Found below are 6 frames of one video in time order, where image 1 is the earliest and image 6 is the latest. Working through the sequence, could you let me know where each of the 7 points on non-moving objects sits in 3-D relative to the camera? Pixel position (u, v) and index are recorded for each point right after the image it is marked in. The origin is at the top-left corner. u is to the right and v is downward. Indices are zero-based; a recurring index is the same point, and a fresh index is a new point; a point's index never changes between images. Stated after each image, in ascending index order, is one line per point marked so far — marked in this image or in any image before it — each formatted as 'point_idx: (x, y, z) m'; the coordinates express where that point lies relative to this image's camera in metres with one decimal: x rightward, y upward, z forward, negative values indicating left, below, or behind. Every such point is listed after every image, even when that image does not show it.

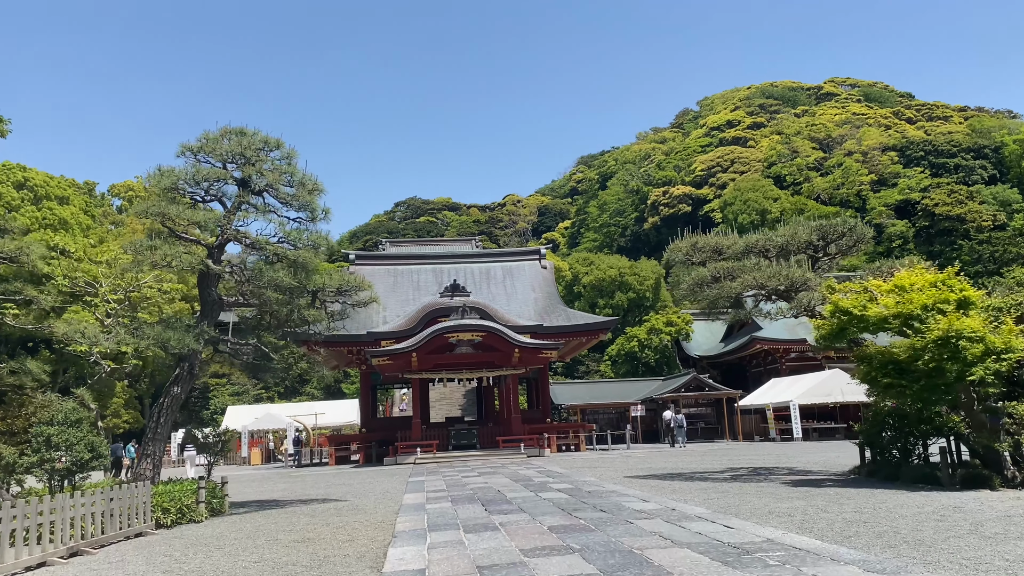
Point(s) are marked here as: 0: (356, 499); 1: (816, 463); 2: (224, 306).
0: (-1.7, -2.3, +9.0) m
1: (+4.2, -2.4, +11.1) m
2: (-3.0, -0.2, +8.6) m
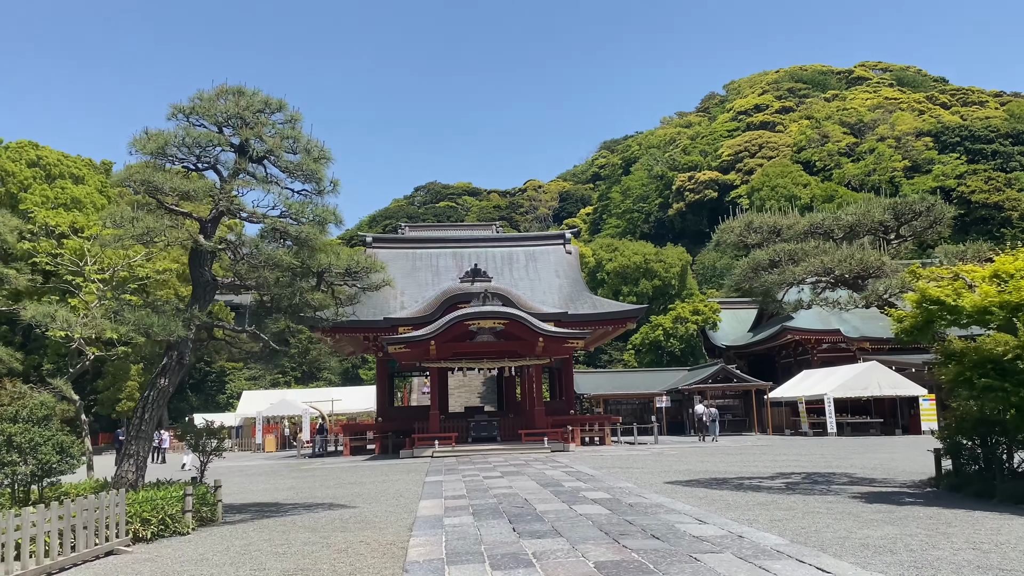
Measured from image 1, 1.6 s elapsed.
0: (-1.5, -2.1, +8.0) m
1: (+4.5, -2.2, +10.0) m
2: (-2.8, 0.0, +7.6) m
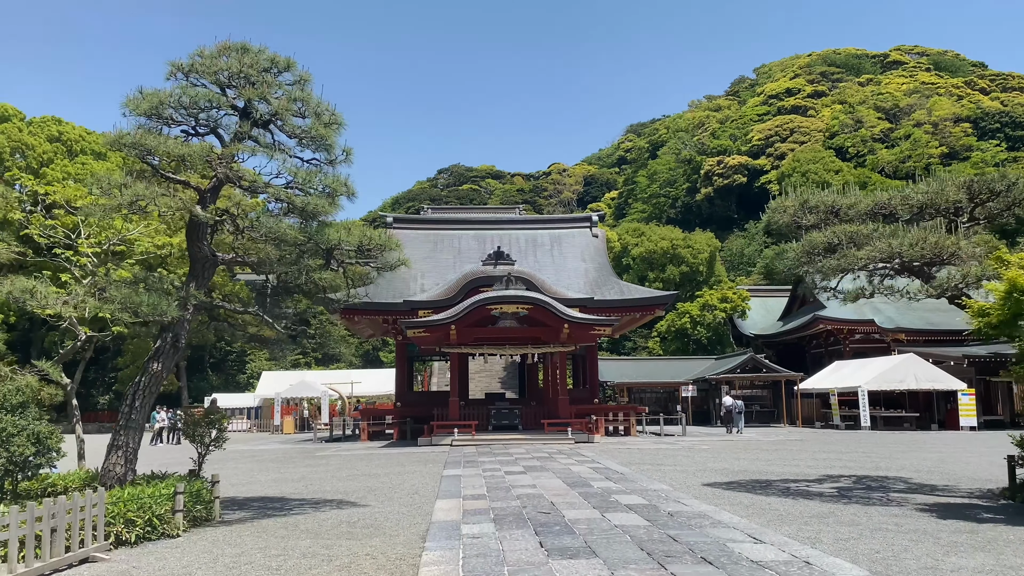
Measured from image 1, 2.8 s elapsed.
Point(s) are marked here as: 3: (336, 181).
0: (-1.2, -2.0, +7.4) m
1: (+4.8, -2.1, +9.1) m
2: (-2.5, +0.2, +7.0) m
3: (-1.5, +0.9, +7.0) m
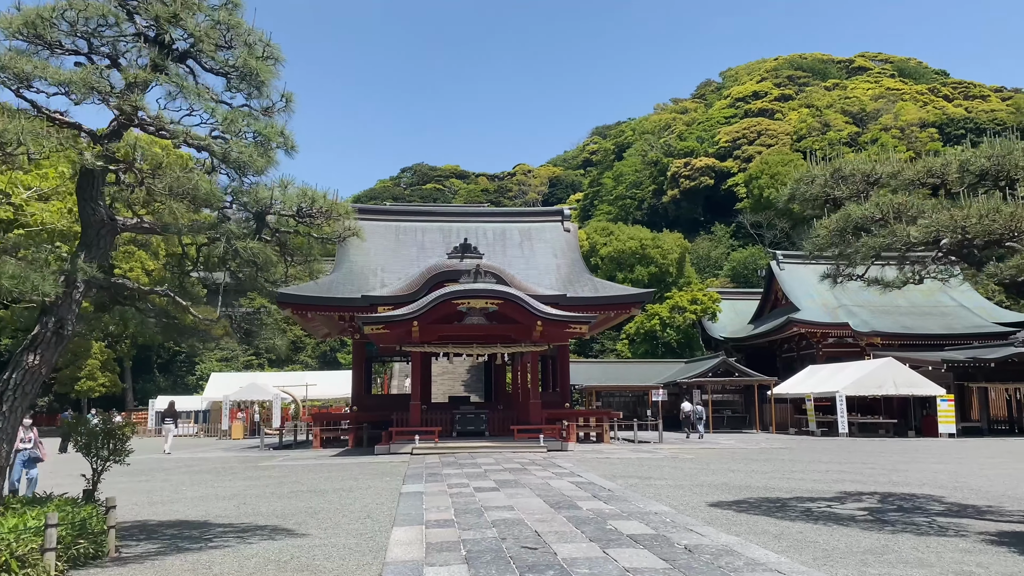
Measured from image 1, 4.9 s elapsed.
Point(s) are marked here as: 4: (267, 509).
0: (-1.4, -1.8, +5.9) m
1: (+4.5, -2.0, +8.0) m
2: (-2.7, +0.4, +5.5) m
3: (-1.6, +1.1, +5.6) m
4: (-2.3, -2.0, +7.5) m
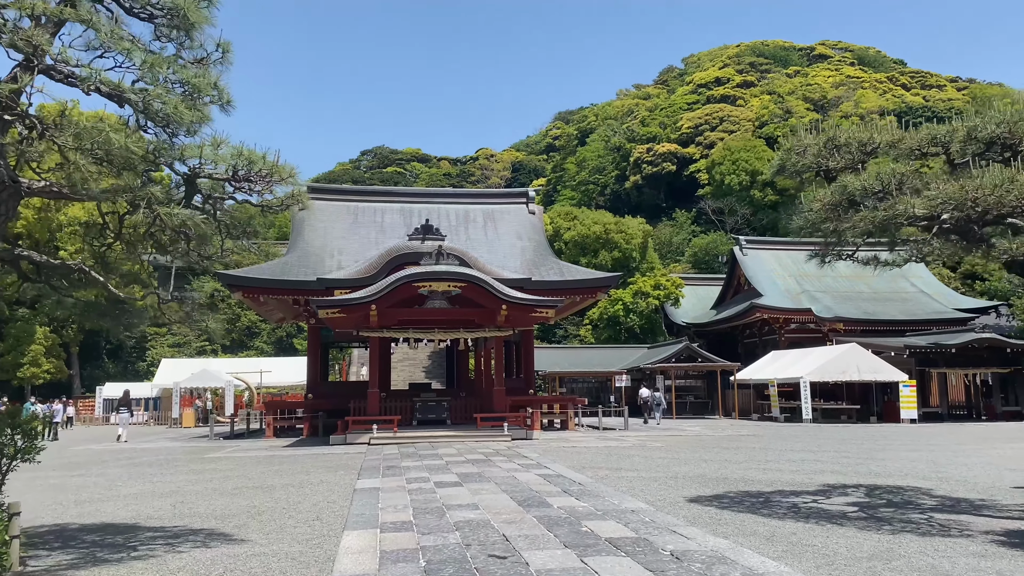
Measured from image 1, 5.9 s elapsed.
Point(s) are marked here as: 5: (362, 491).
0: (-1.7, -1.6, +5.3) m
1: (+4.1, -1.8, +7.6) m
2: (-2.9, +0.5, +4.8) m
3: (-1.8, +1.2, +4.9) m
4: (-2.6, -1.8, +6.8) m
5: (-1.4, -1.9, +7.5) m
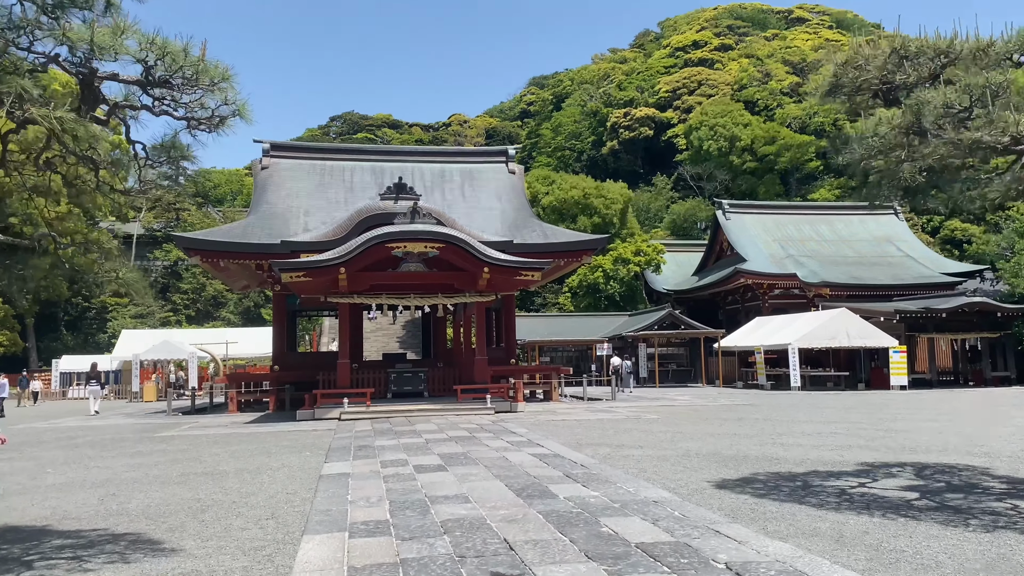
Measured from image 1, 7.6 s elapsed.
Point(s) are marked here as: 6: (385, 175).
0: (-1.6, -1.3, +4.2) m
1: (+4.1, -1.4, +6.7) m
2: (-2.8, +0.8, +3.5) m
3: (-1.8, +1.5, +3.6) m
4: (-2.6, -1.5, +5.7) m
5: (-1.4, -1.5, +6.4) m
6: (-3.0, +2.7, +19.5) m
